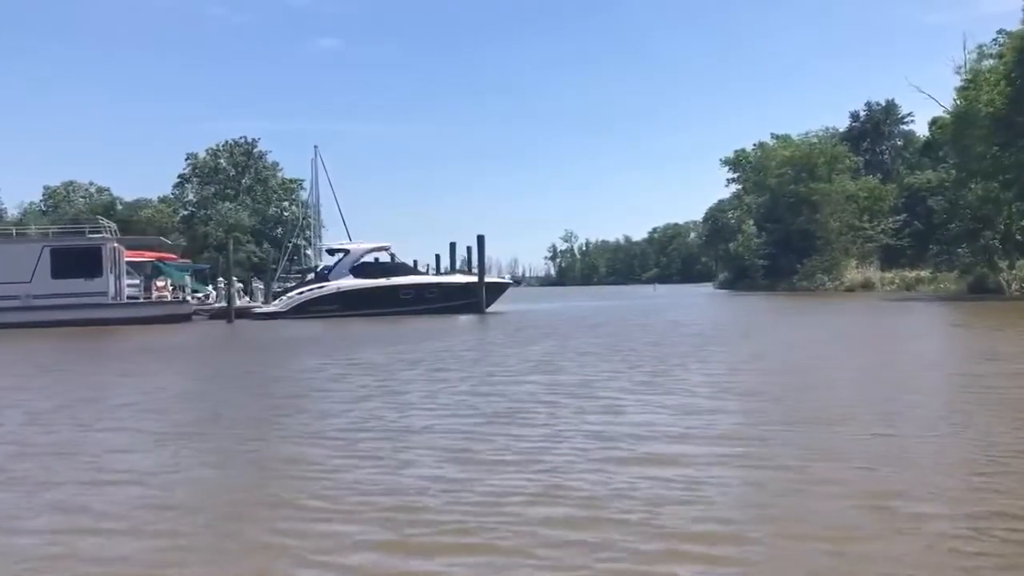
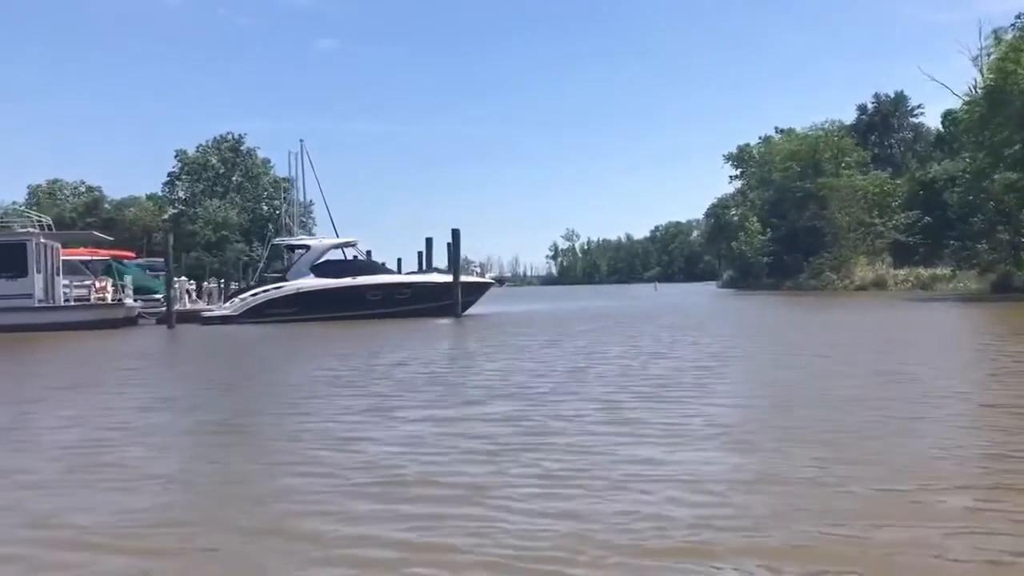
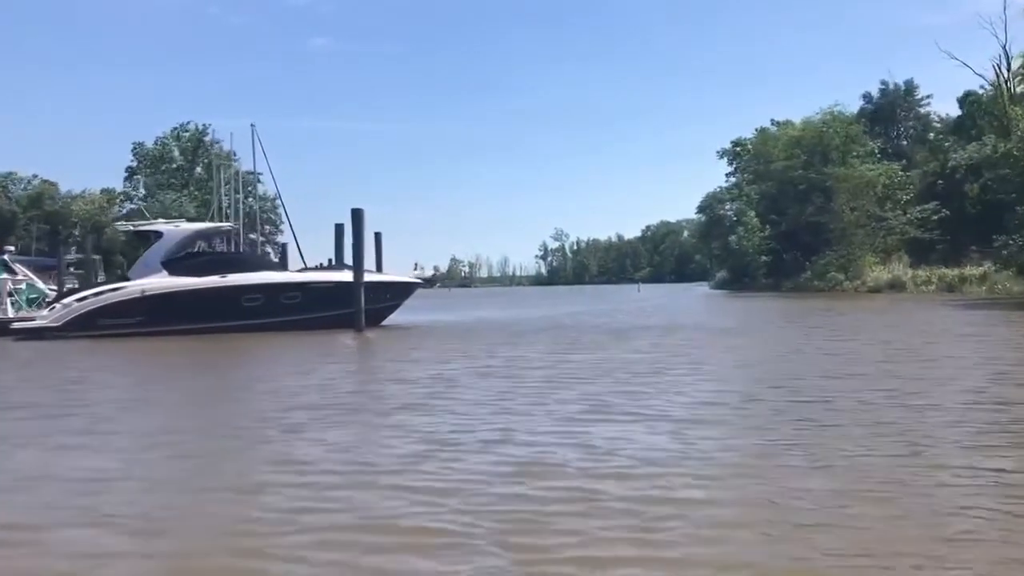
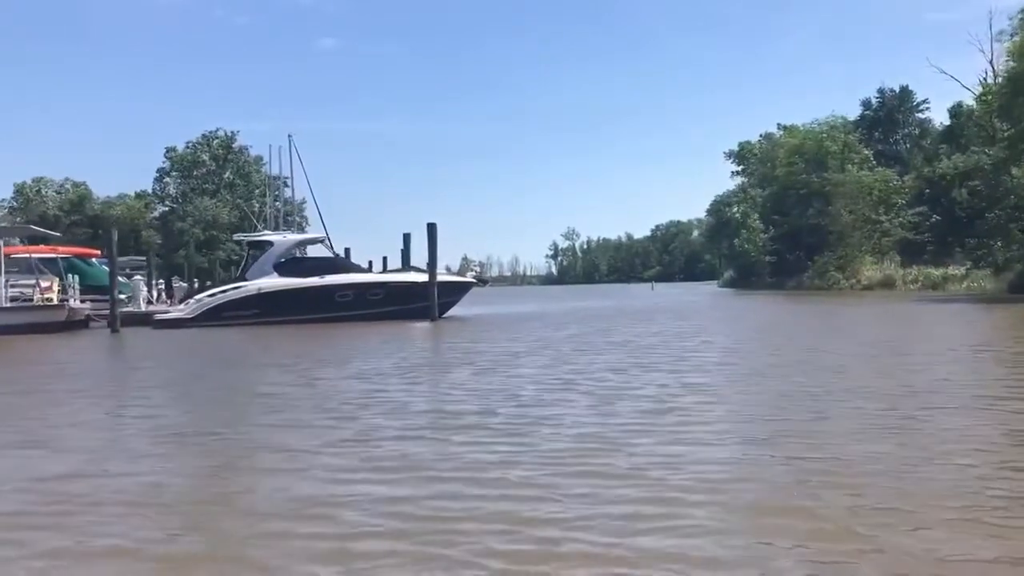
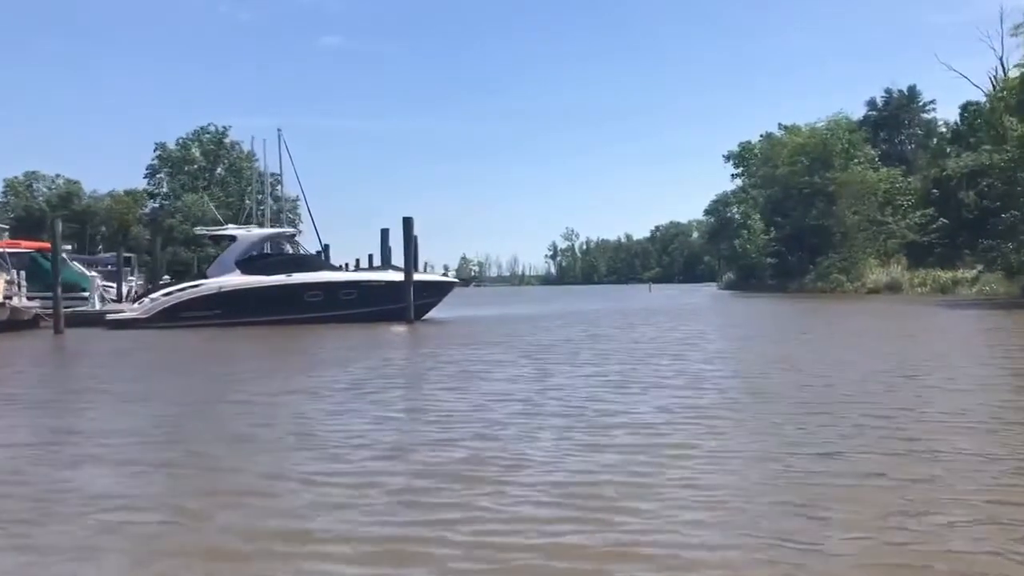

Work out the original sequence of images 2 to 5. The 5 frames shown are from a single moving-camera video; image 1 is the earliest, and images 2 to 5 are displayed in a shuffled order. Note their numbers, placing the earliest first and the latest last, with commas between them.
2, 4, 5, 3
